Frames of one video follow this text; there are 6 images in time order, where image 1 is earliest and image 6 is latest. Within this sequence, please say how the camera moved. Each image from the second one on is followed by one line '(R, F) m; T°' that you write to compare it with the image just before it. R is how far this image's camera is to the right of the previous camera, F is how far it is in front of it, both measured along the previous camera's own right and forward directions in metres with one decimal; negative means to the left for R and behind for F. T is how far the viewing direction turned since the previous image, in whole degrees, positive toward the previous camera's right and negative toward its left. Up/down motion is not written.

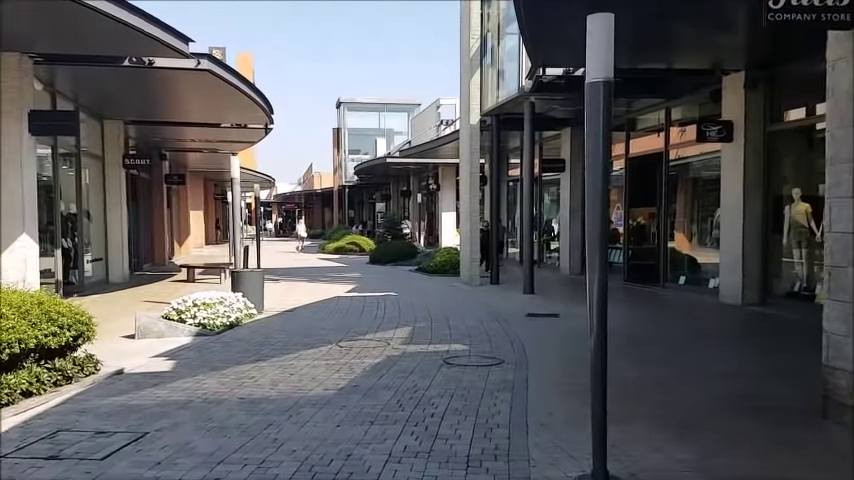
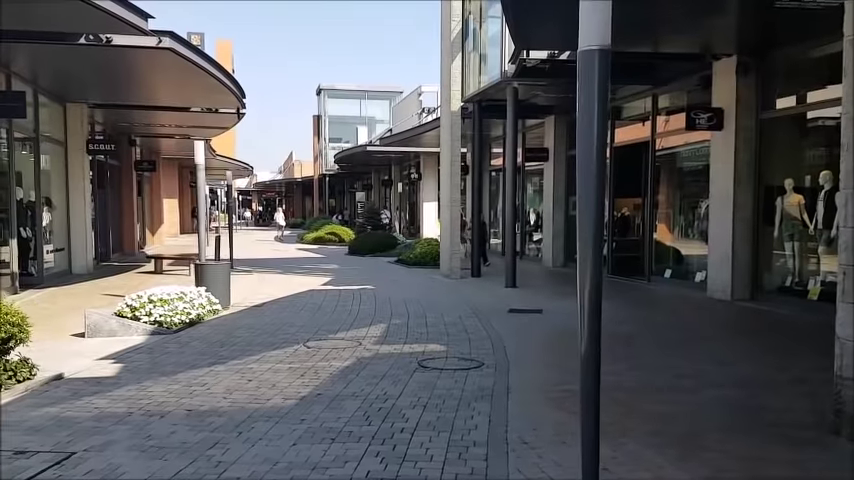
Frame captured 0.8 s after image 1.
(+0.1, +0.6) m; +1°
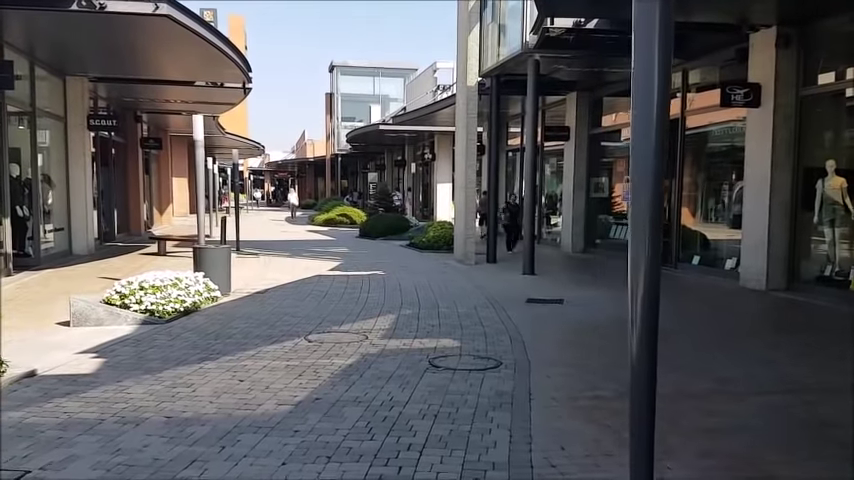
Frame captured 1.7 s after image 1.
(0.0, +0.7) m; -1°
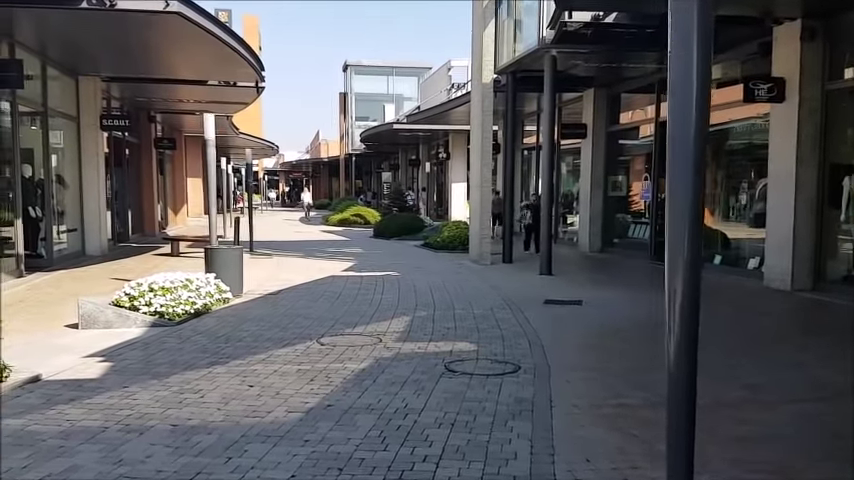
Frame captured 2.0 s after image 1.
(0.0, +0.2) m; -1°
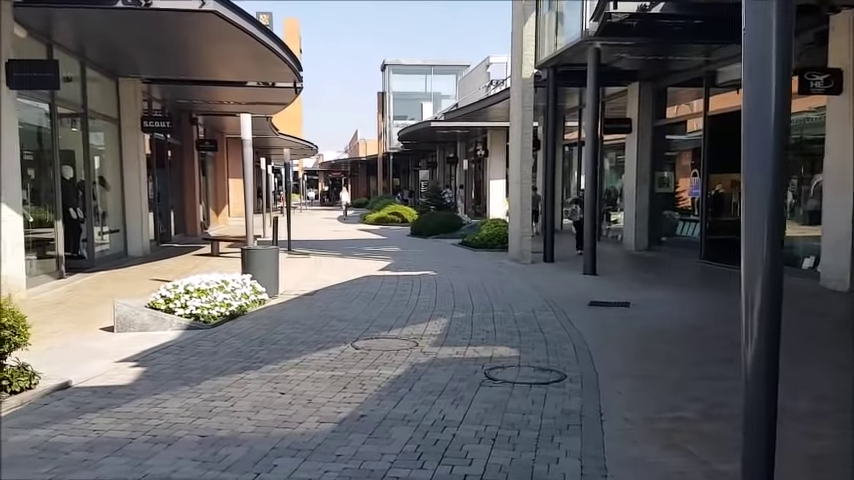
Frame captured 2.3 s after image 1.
(0.0, +0.3) m; -3°
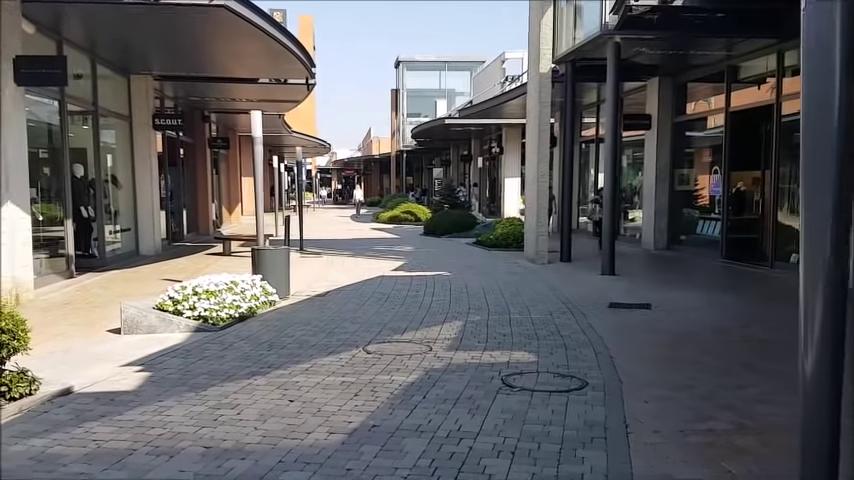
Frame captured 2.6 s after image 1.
(0.0, +0.2) m; -1°
